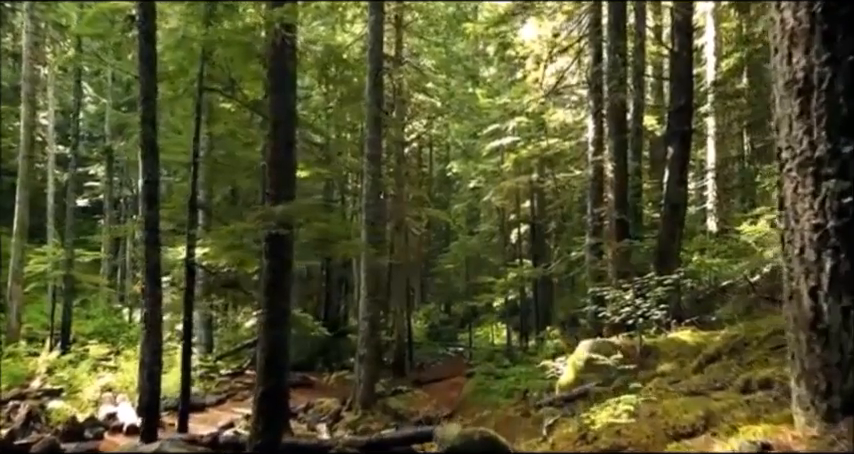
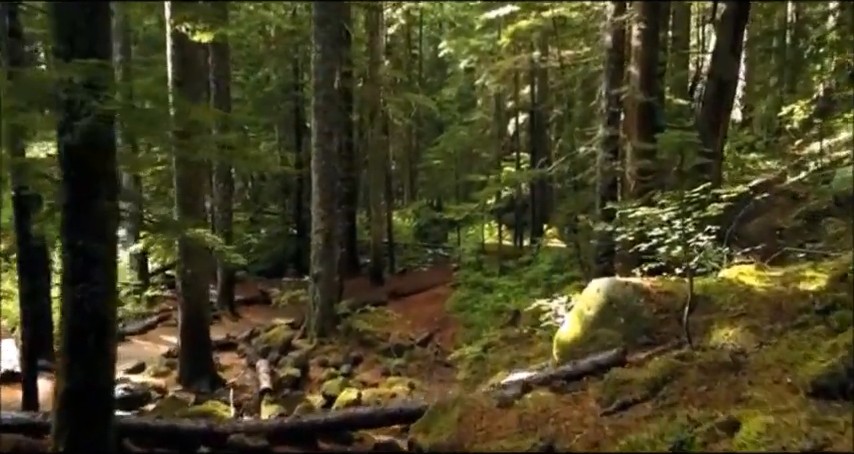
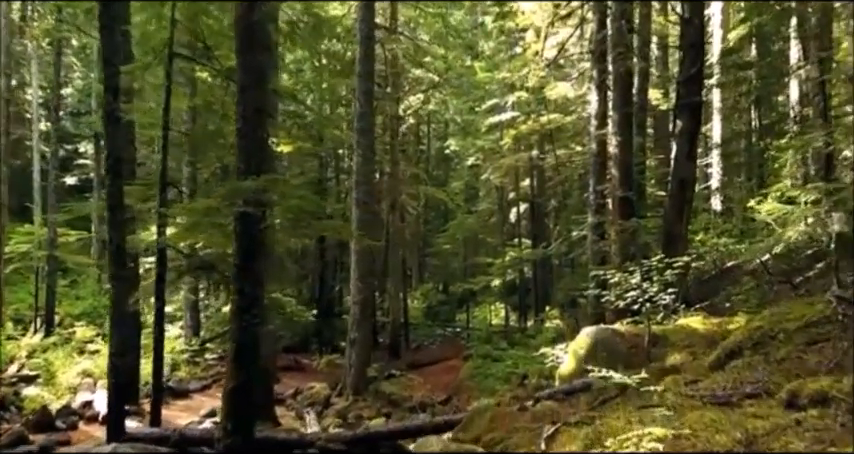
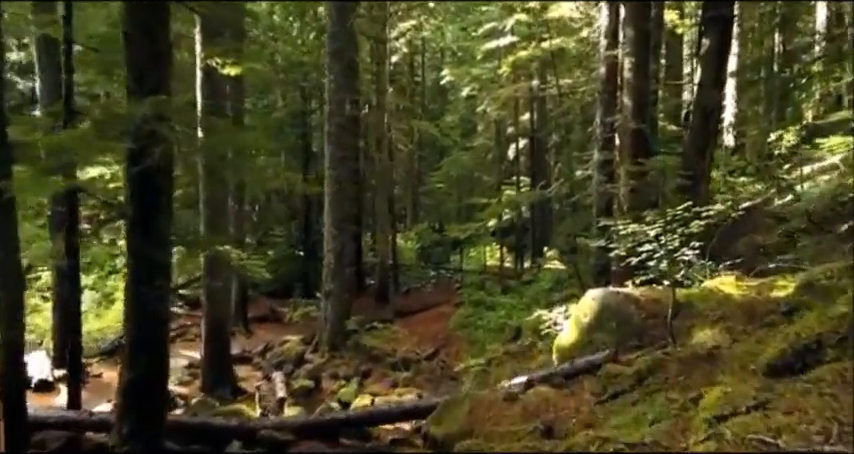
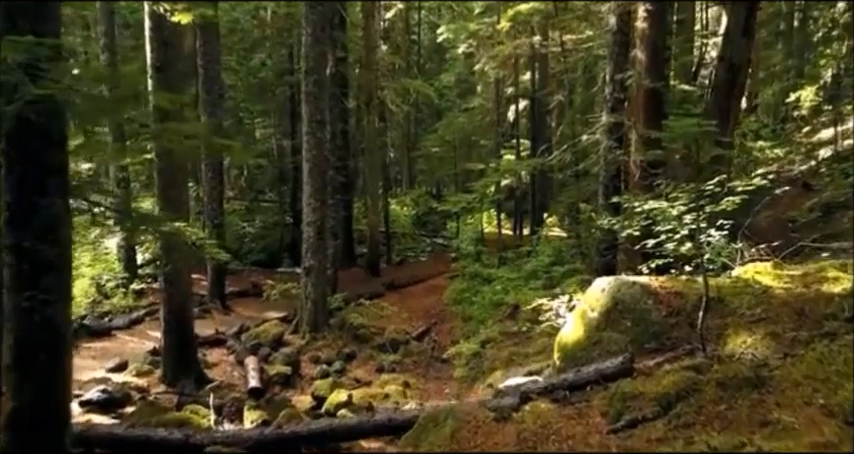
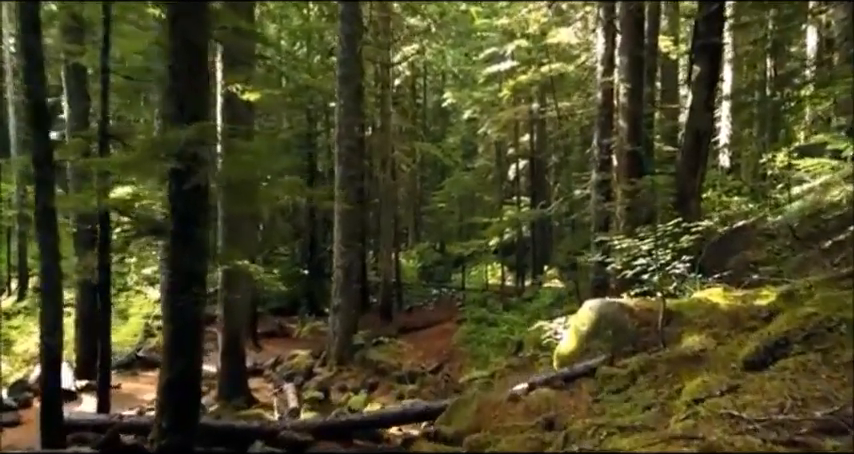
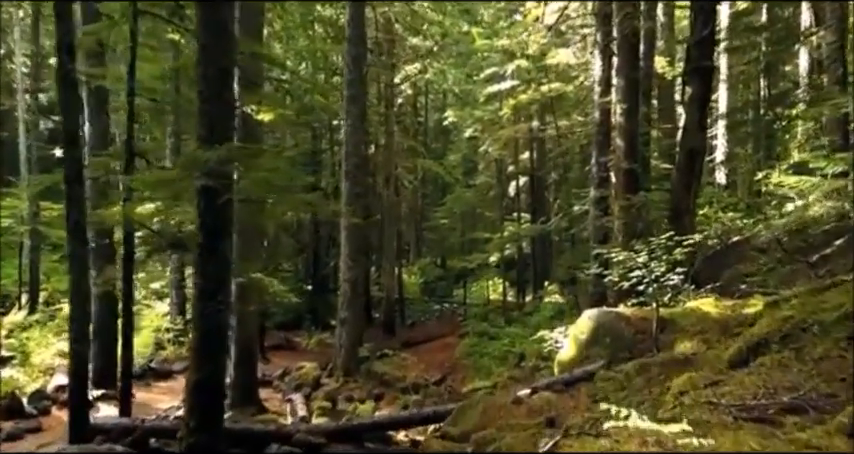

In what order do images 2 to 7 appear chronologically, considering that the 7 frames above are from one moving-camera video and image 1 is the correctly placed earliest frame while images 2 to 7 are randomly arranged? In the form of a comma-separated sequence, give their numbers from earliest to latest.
3, 7, 6, 4, 2, 5
